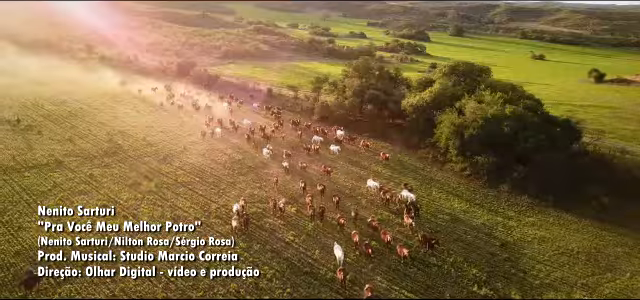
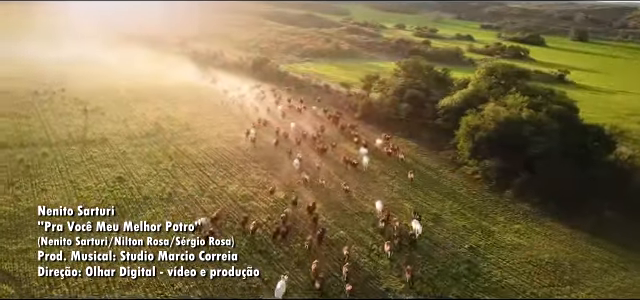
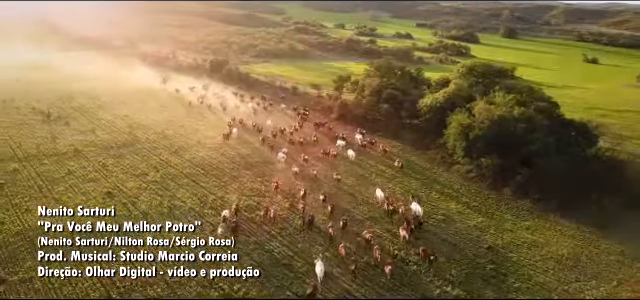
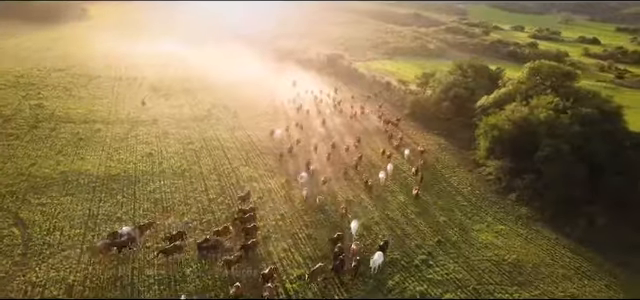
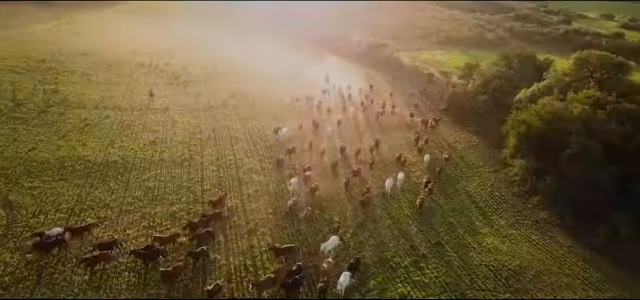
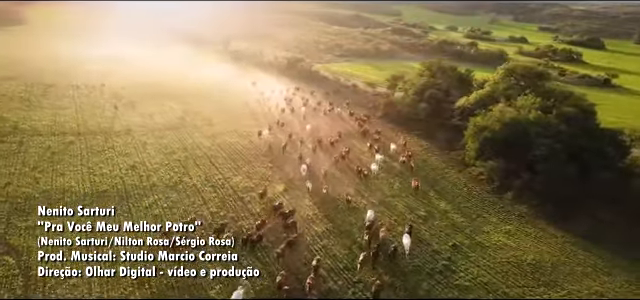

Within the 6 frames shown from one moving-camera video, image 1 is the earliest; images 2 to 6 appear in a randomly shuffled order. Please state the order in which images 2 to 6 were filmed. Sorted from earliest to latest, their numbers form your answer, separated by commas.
3, 2, 6, 4, 5
